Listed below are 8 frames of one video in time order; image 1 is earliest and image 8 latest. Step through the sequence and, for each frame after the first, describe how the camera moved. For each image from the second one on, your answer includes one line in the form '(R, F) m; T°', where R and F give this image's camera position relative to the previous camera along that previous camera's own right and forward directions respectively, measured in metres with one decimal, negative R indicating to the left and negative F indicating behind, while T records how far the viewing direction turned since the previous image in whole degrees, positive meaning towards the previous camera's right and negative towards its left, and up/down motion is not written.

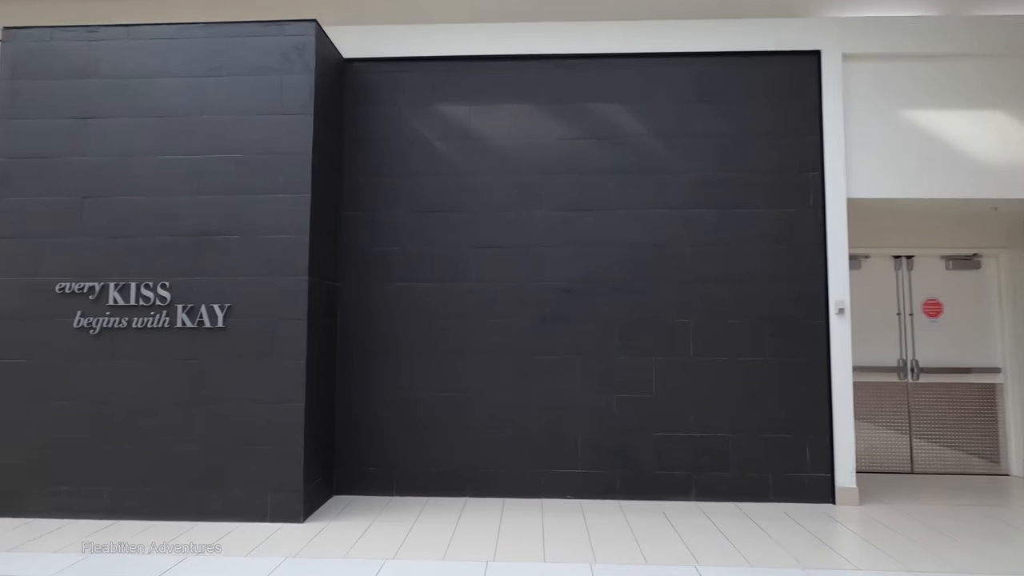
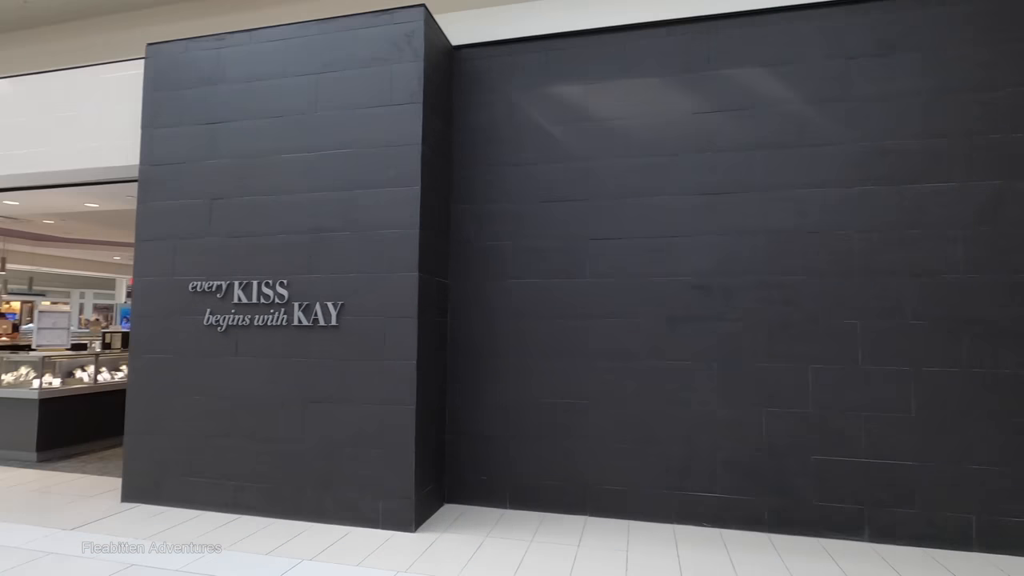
(-0.1, +0.4) m; -11°
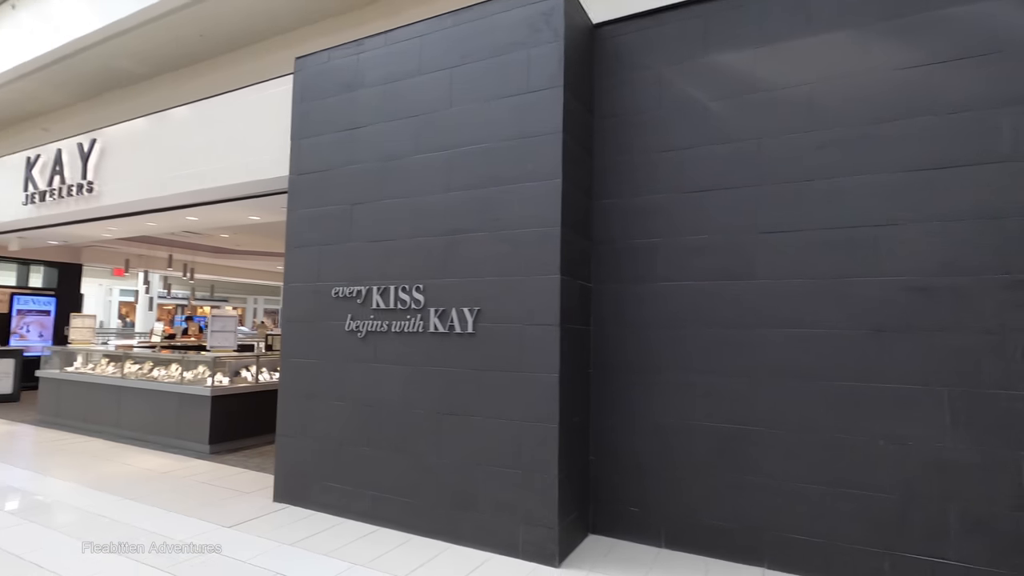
(-0.2, +0.4) m; -13°
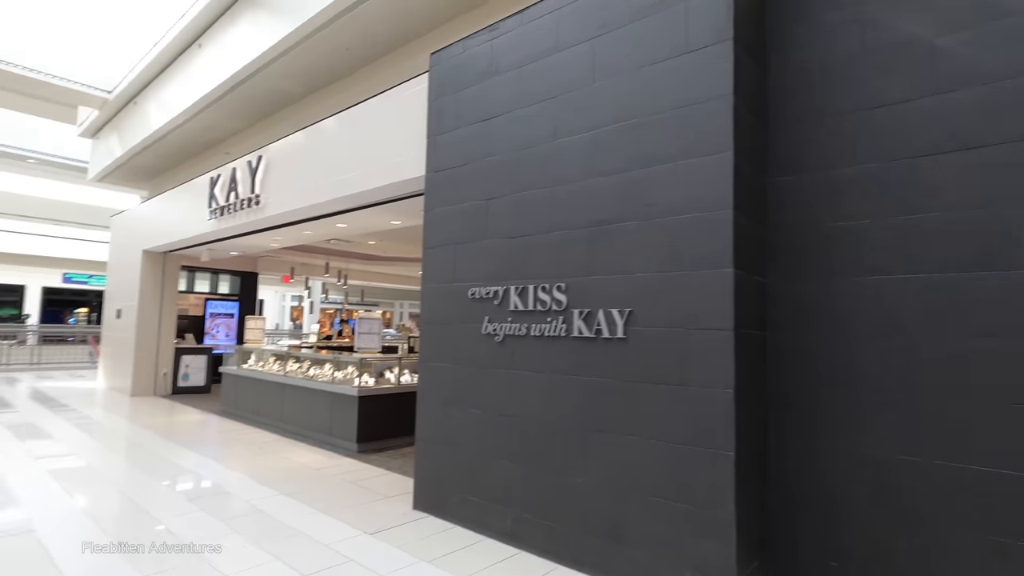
(-0.1, +0.4) m; -14°
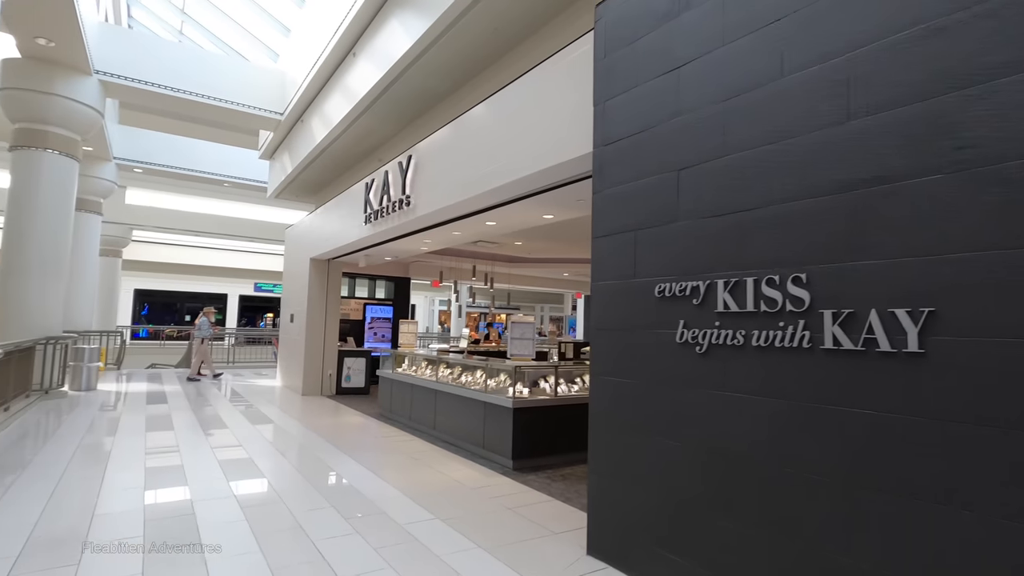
(-0.3, +0.7) m; -15°
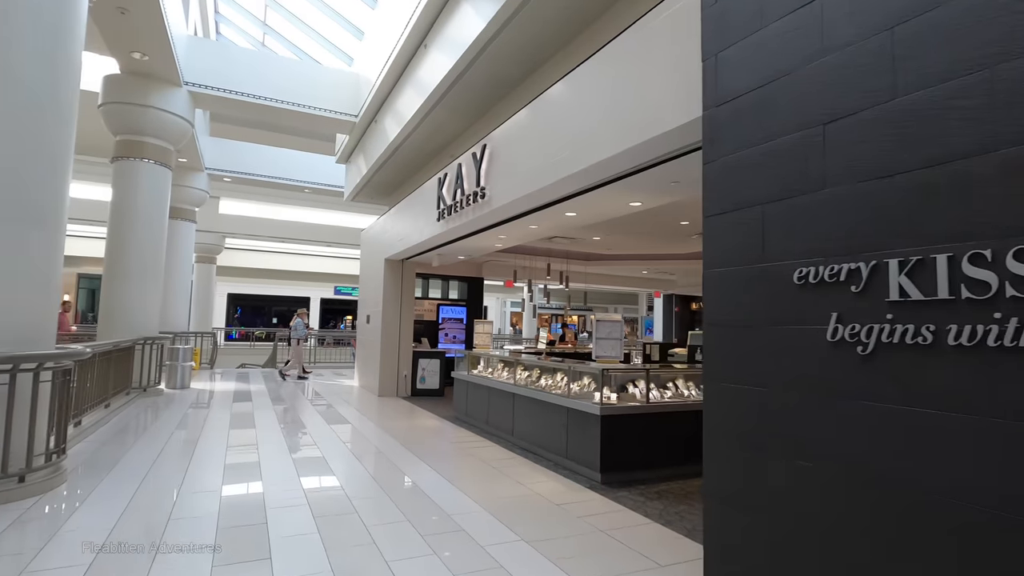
(-0.1, +0.4) m; -7°
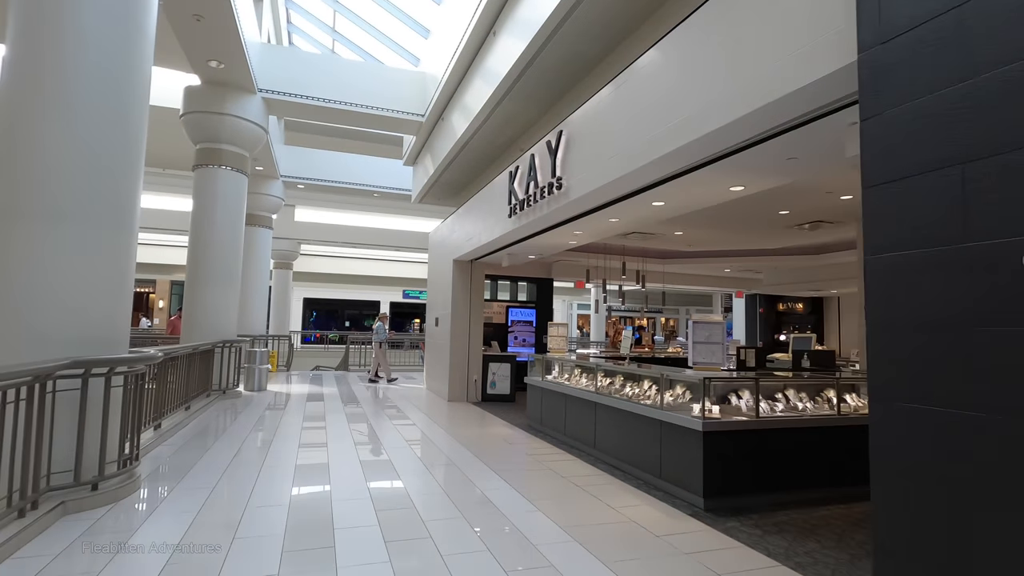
(-0.2, +0.5) m; -7°
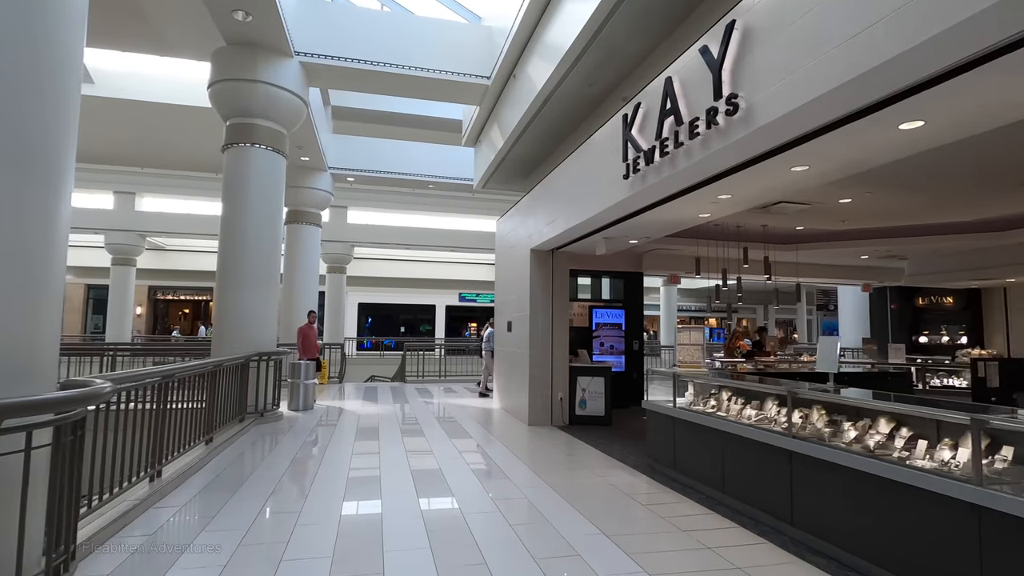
(-0.6, +1.9) m; -5°
